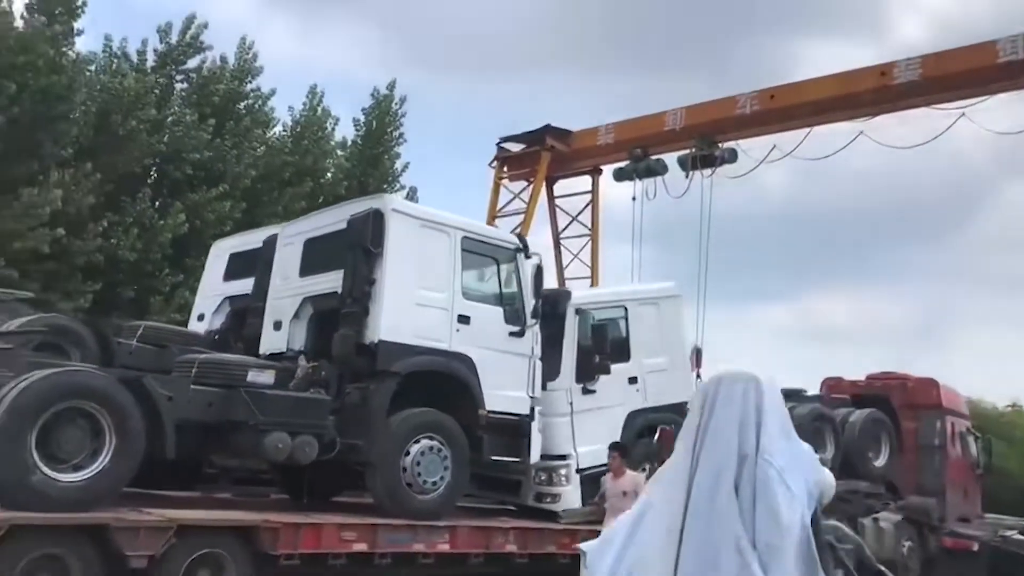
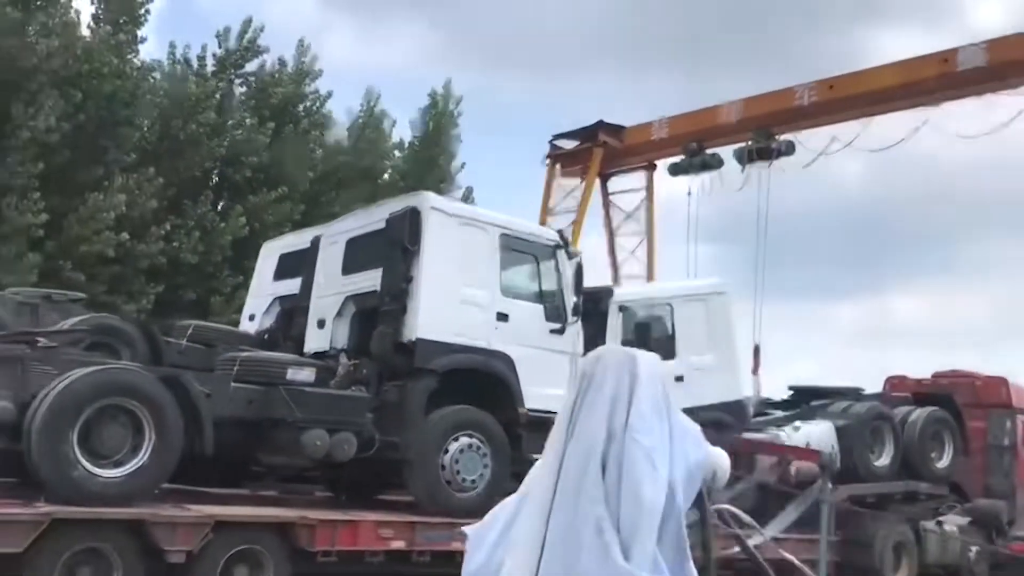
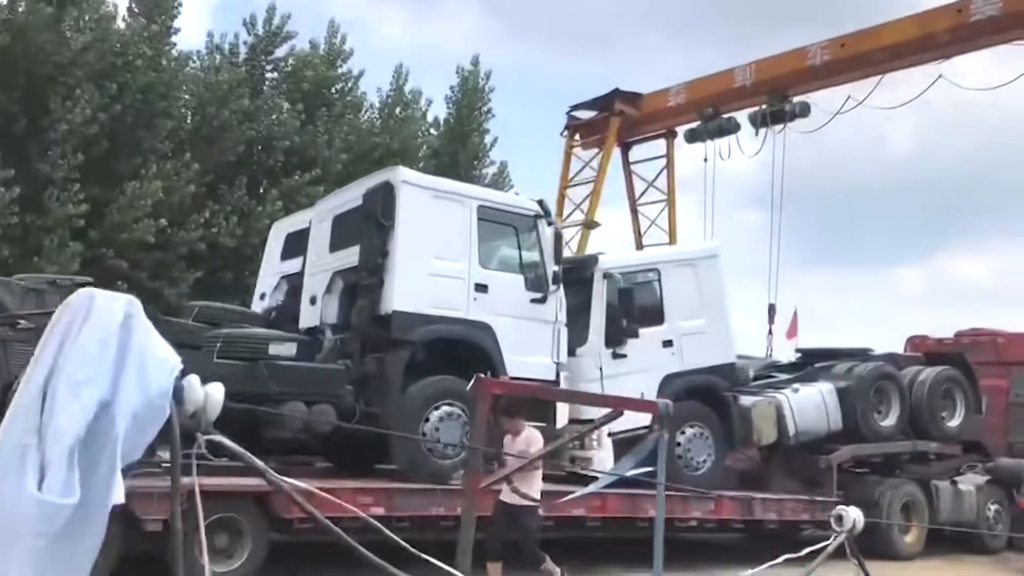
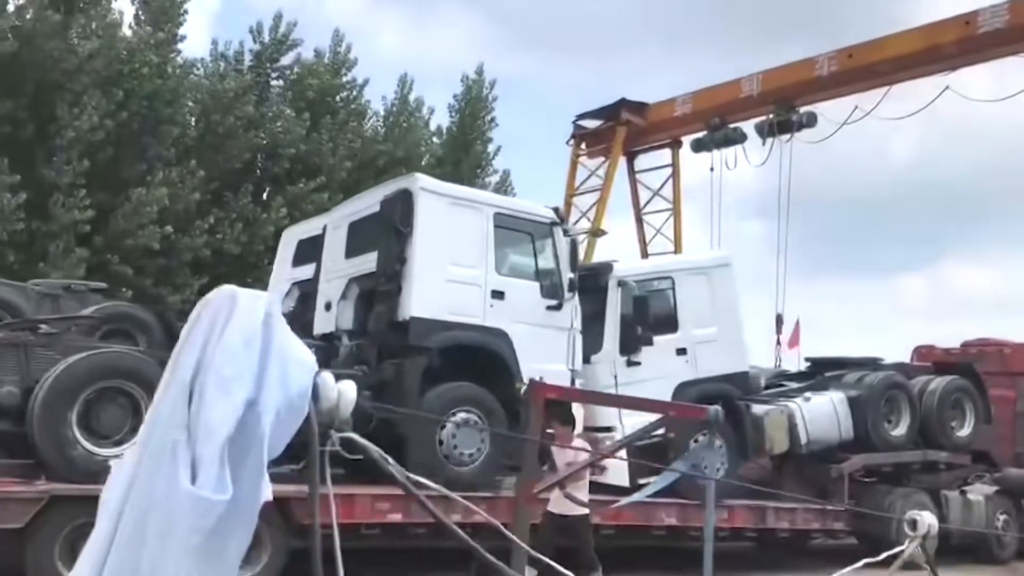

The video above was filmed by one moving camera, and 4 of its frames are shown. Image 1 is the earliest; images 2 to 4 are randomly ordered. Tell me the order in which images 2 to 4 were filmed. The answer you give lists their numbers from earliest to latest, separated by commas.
2, 4, 3
